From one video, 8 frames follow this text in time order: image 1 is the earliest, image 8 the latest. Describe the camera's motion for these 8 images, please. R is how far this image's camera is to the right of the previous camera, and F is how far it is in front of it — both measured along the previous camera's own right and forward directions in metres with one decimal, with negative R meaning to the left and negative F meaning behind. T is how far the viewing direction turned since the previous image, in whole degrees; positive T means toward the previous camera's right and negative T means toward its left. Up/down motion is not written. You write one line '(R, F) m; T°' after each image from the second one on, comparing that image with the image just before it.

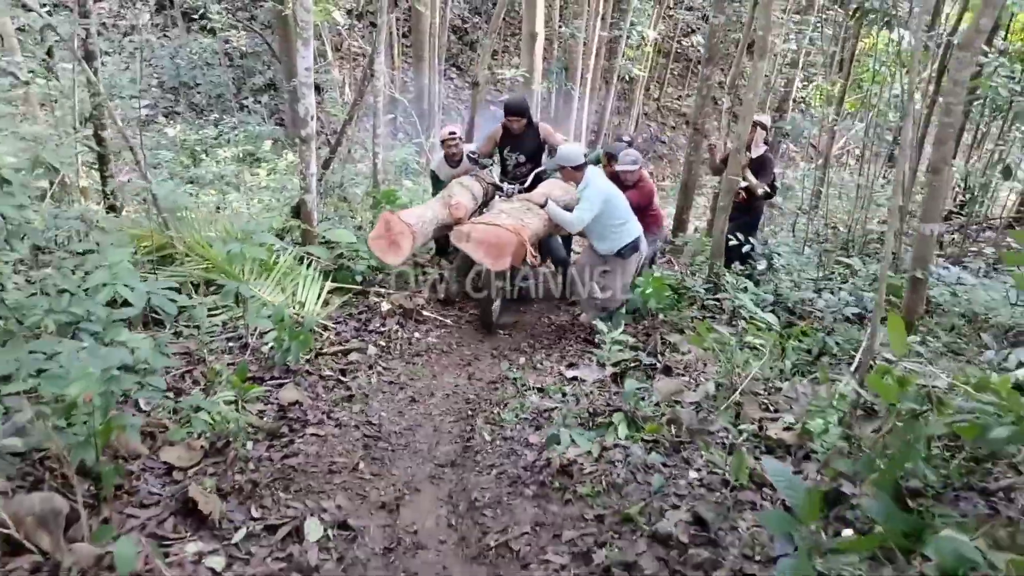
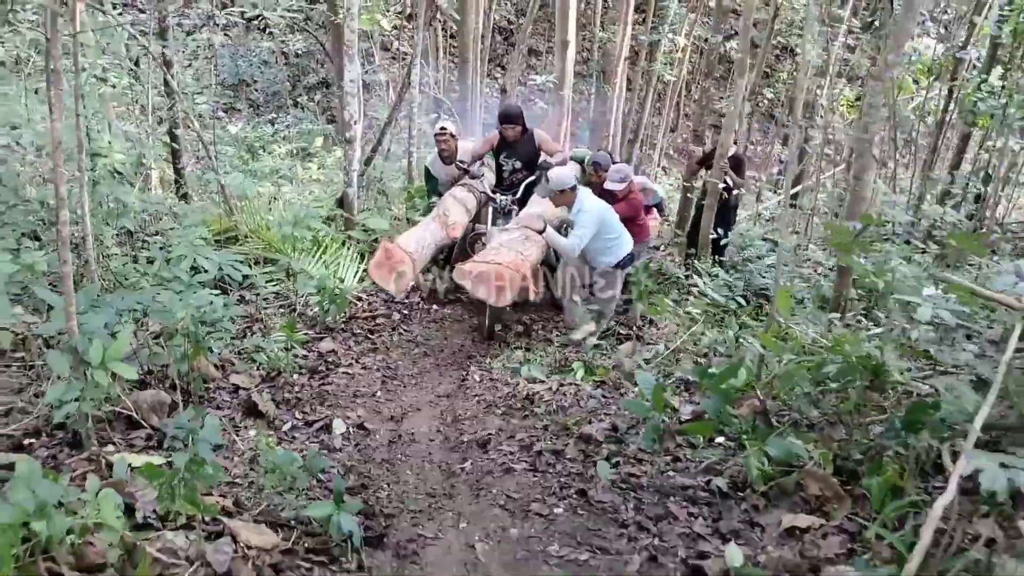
(+0.3, -0.9) m; -3°
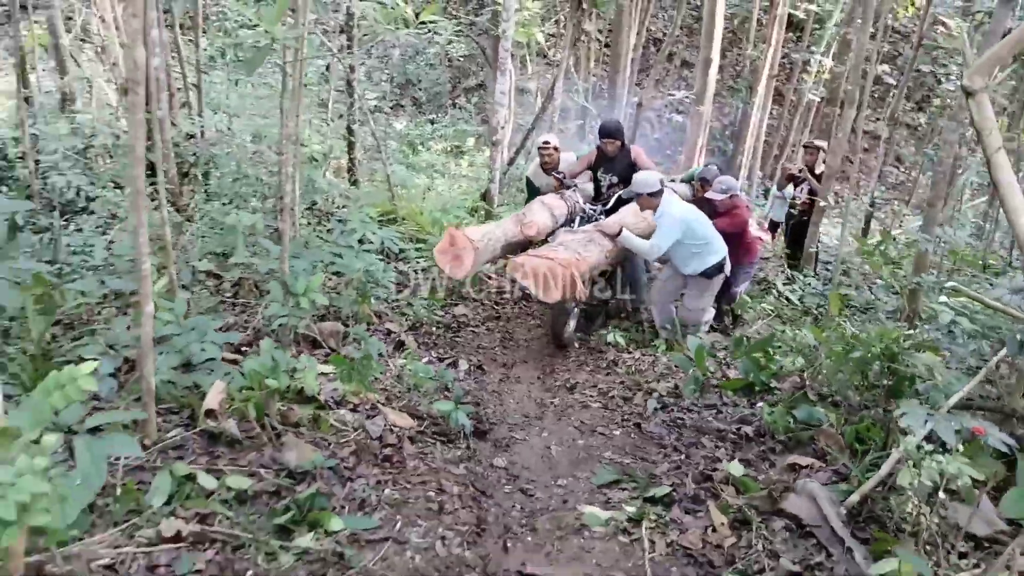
(+0.2, -0.9) m; -9°
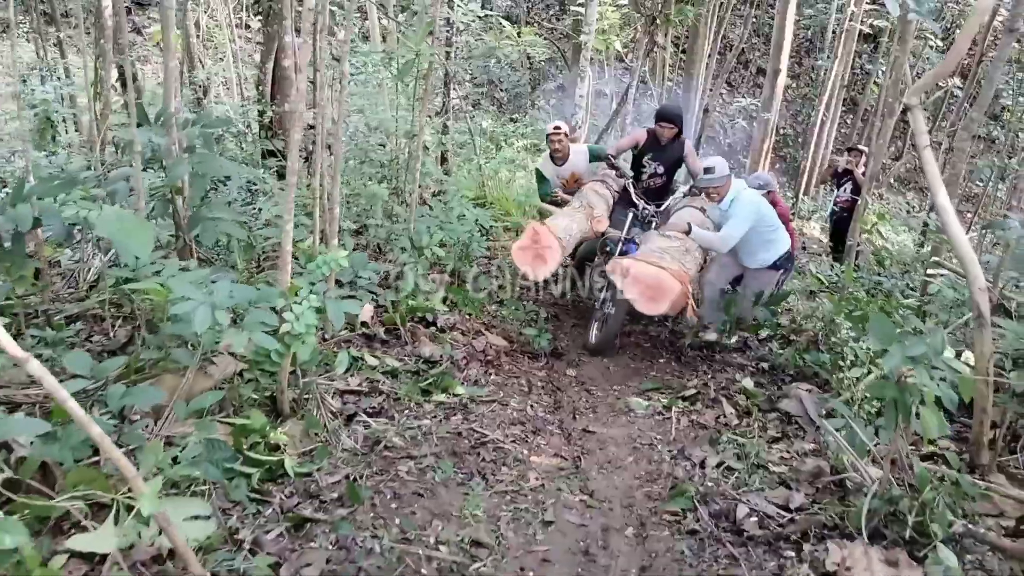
(0.0, -1.1) m; -5°
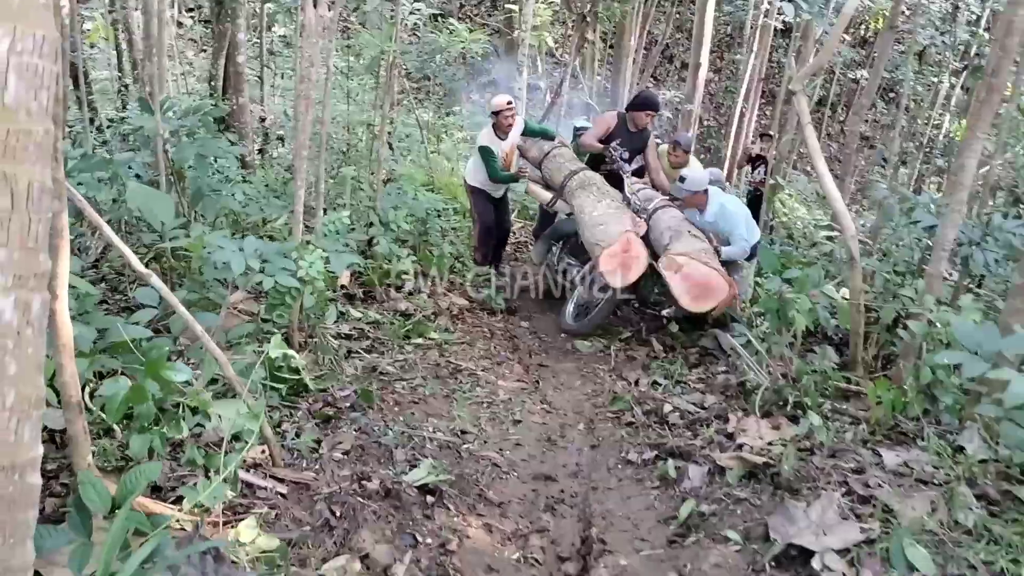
(-0.2, -0.7) m; +4°
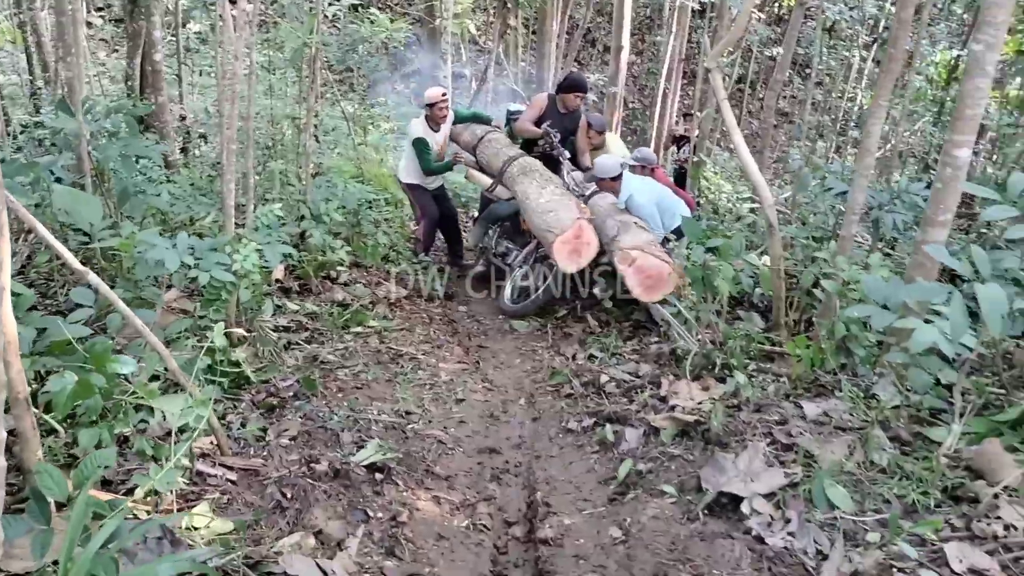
(0.0, -0.1) m; +4°
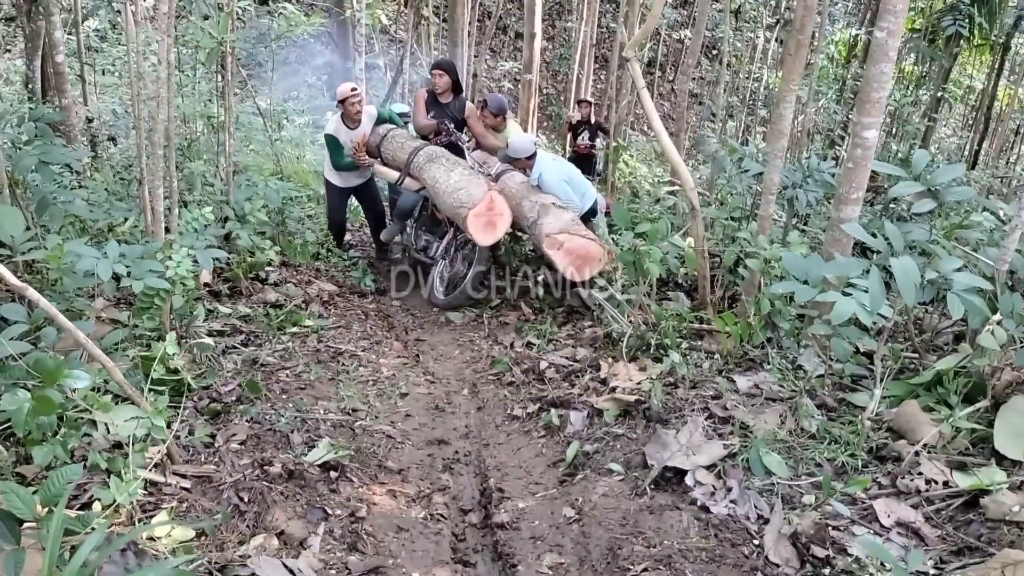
(-0.1, -0.1) m; +5°
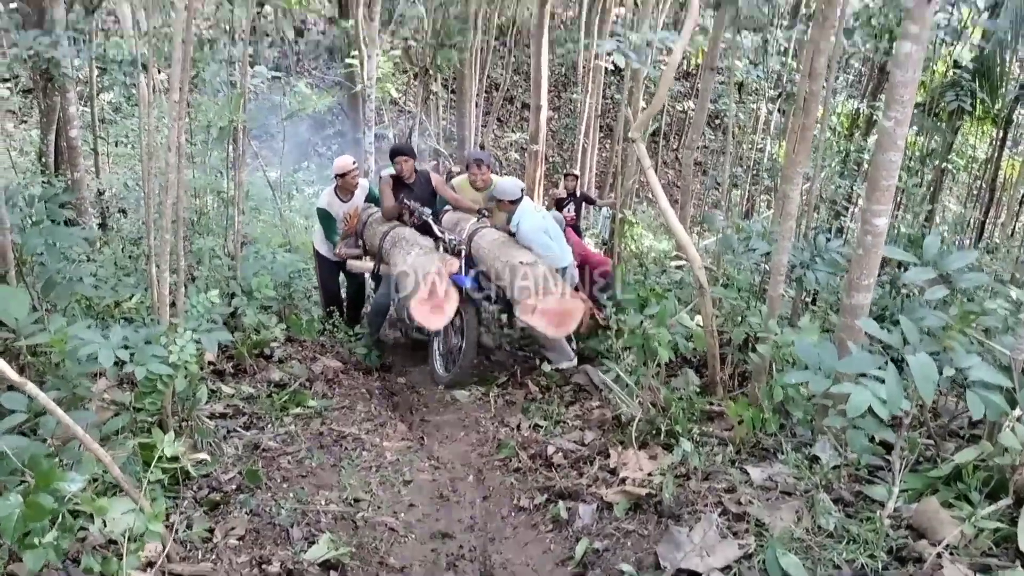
(0.0, 0.0) m; 0°
